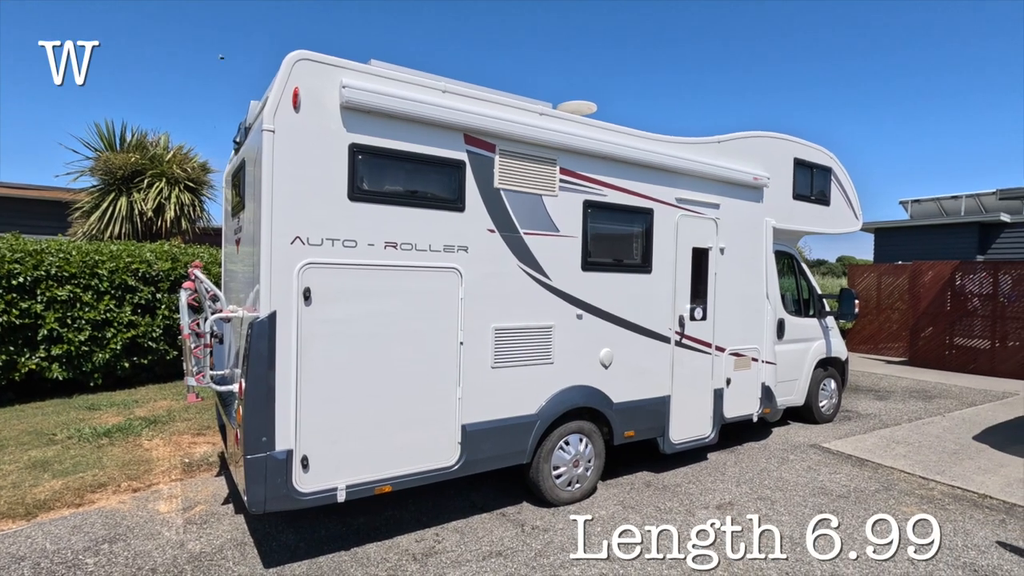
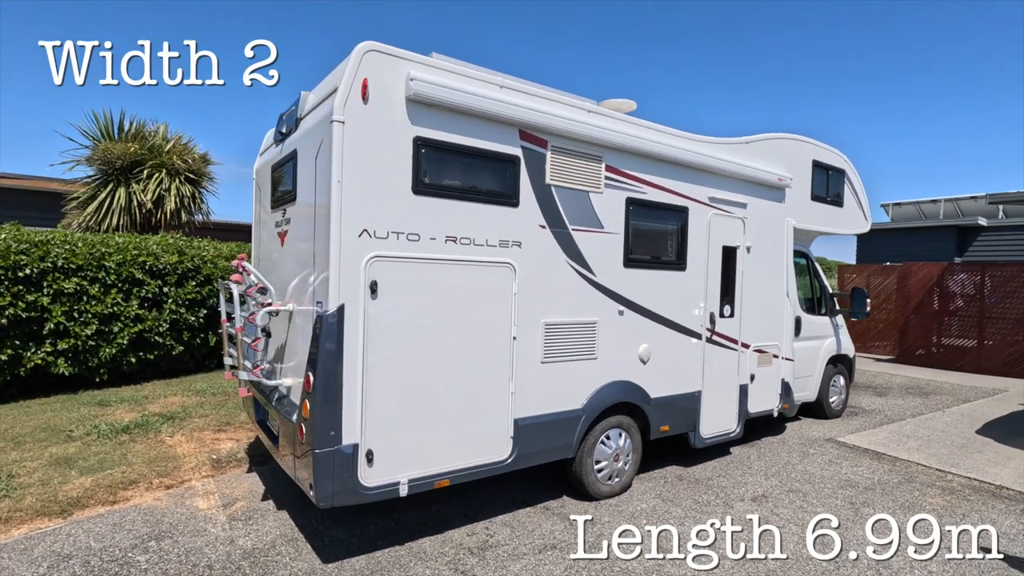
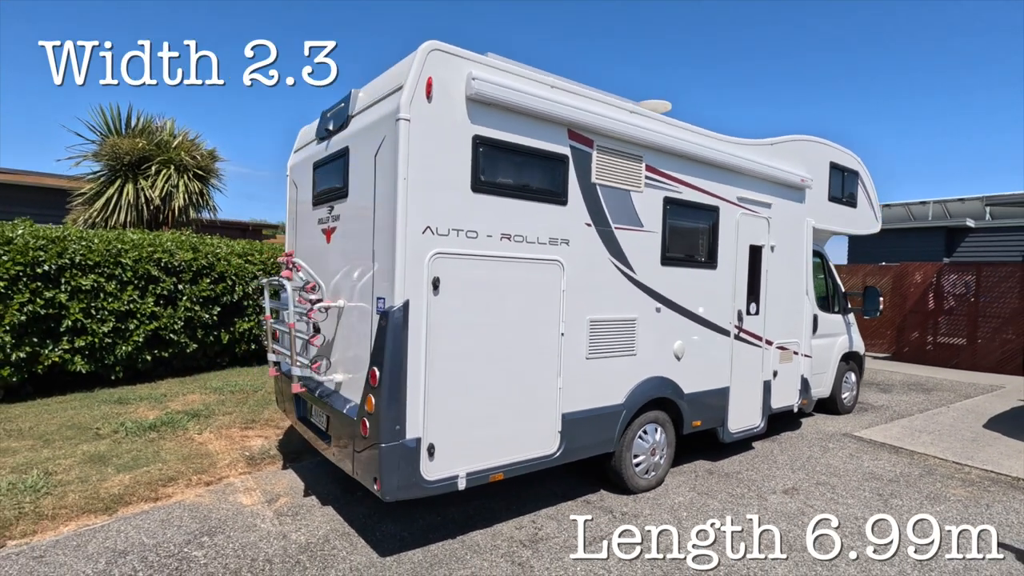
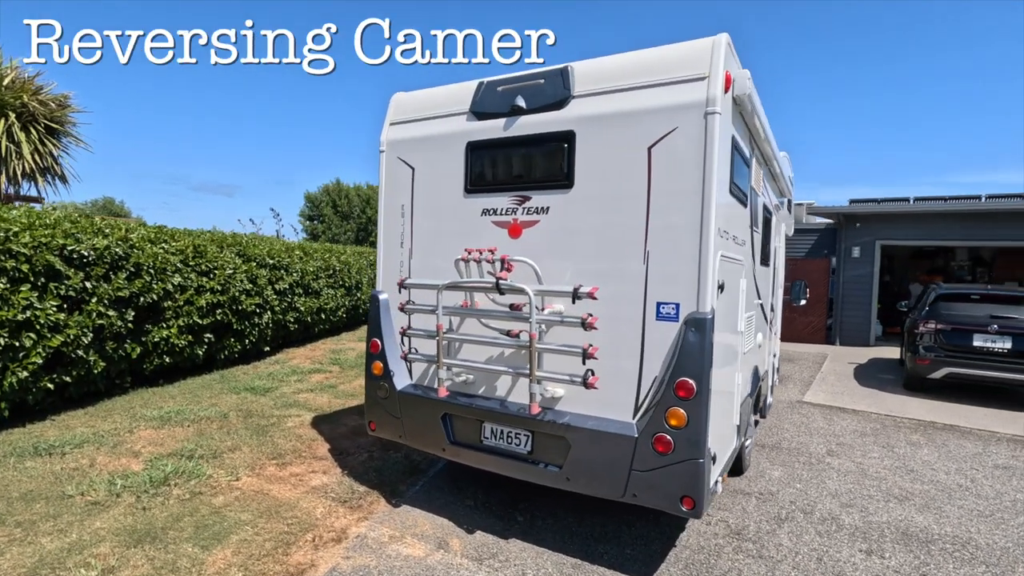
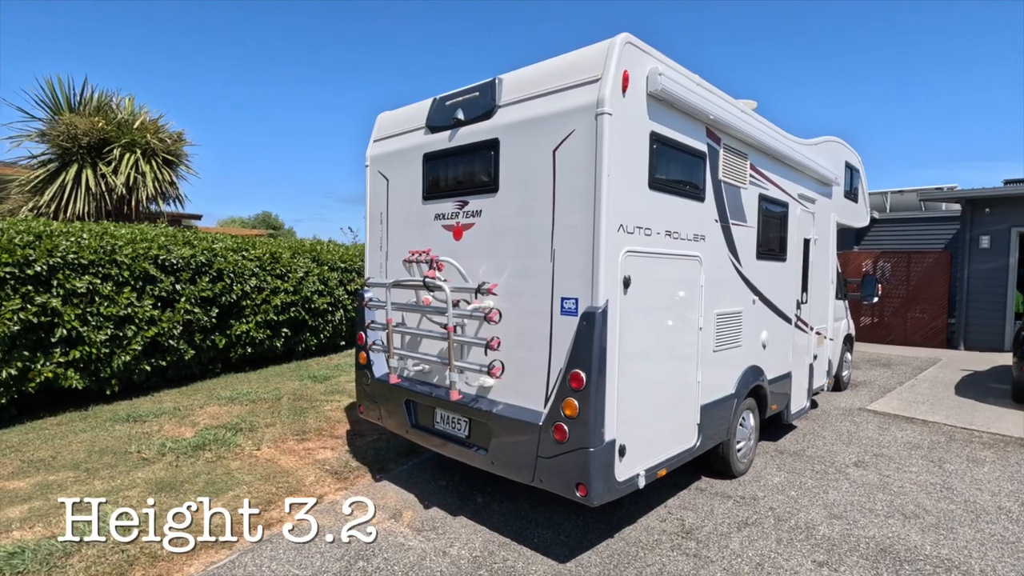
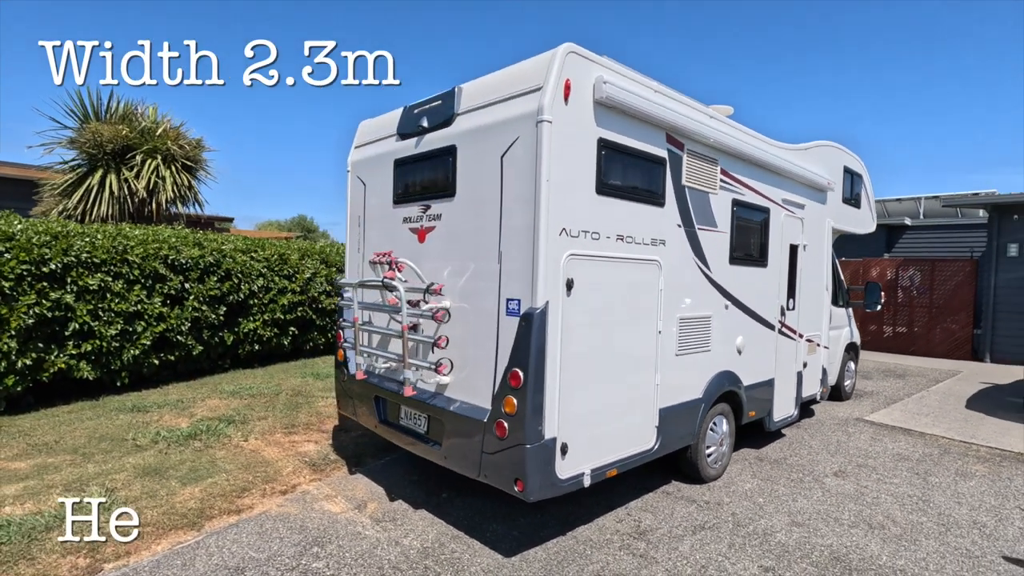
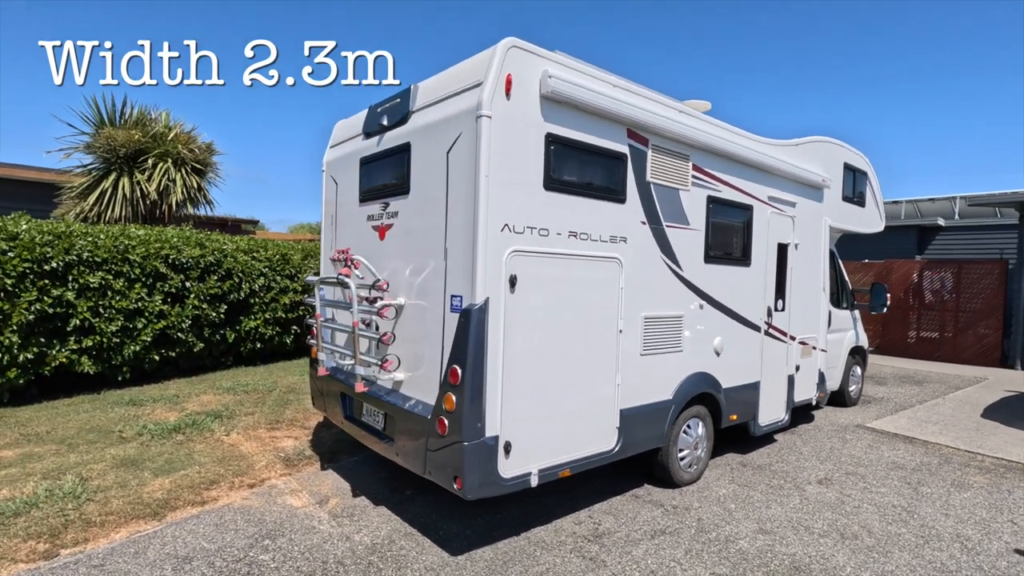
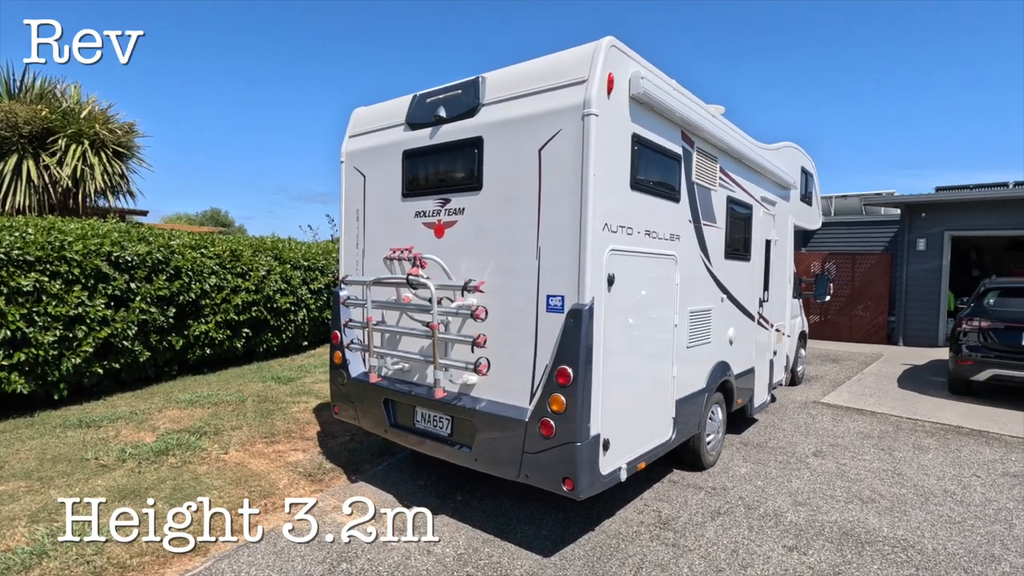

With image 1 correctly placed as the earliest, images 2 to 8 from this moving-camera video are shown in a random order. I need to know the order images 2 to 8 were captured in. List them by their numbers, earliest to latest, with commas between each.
2, 3, 7, 6, 5, 8, 4
